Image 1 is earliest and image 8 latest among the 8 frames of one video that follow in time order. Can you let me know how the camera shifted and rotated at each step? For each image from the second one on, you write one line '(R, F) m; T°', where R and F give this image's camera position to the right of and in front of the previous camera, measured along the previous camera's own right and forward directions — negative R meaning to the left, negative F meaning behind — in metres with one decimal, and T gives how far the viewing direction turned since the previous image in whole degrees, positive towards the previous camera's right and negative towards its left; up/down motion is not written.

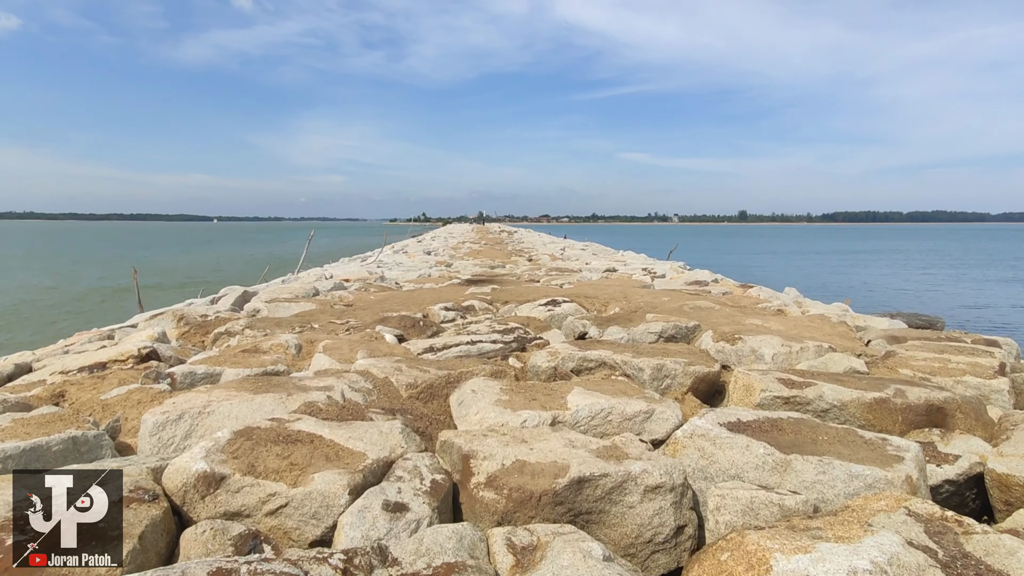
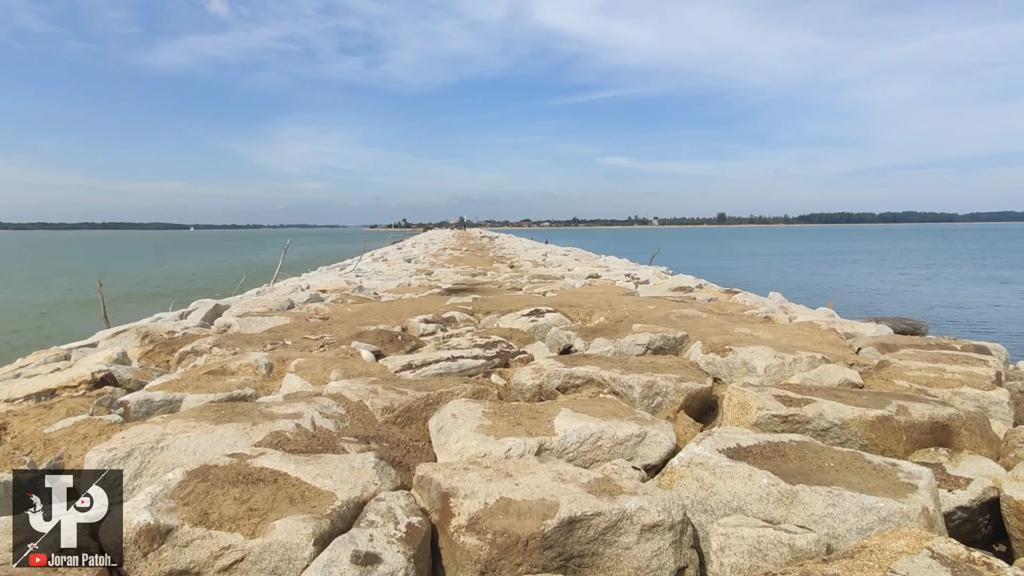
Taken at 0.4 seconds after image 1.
(0.0, +0.3) m; +2°
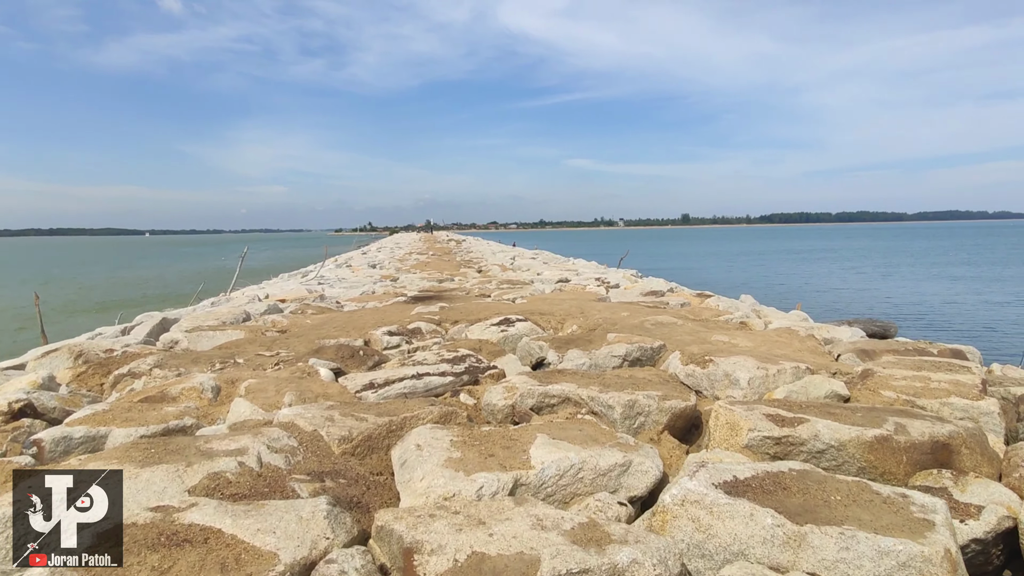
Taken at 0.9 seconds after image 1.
(0.0, +0.4) m; +3°
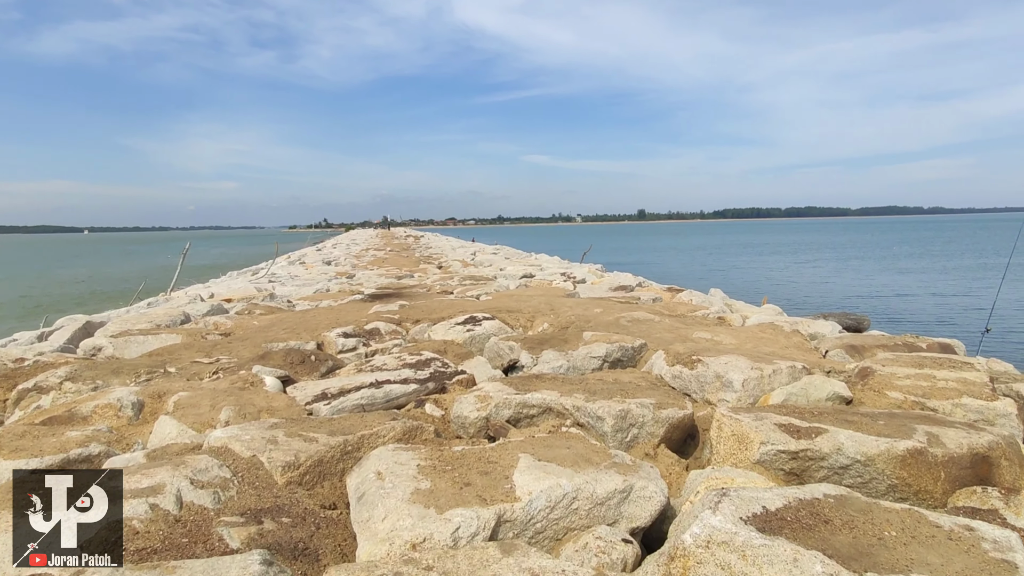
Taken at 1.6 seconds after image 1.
(-0.1, +0.6) m; +4°
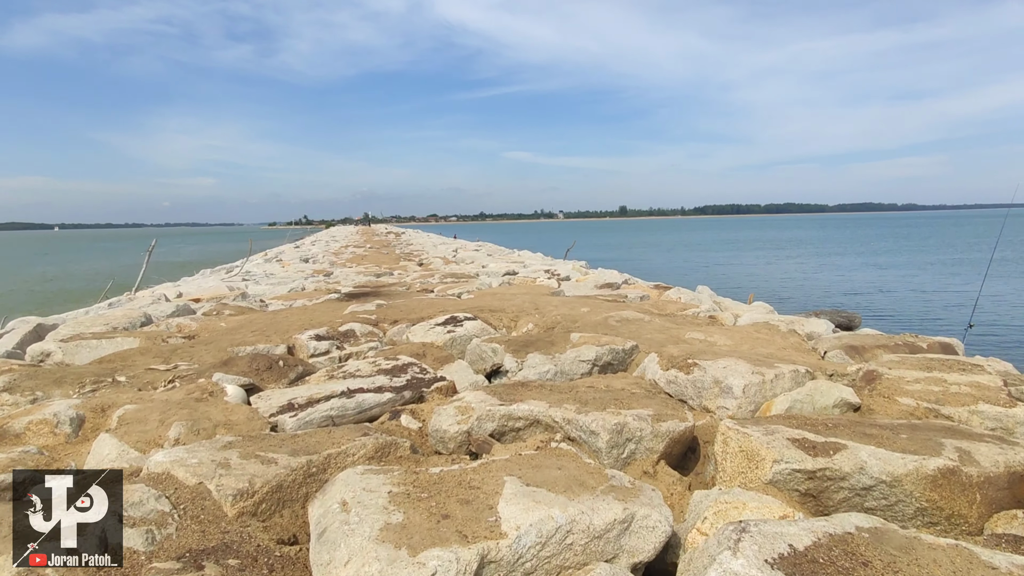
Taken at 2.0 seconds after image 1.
(0.0, +0.4) m; +2°
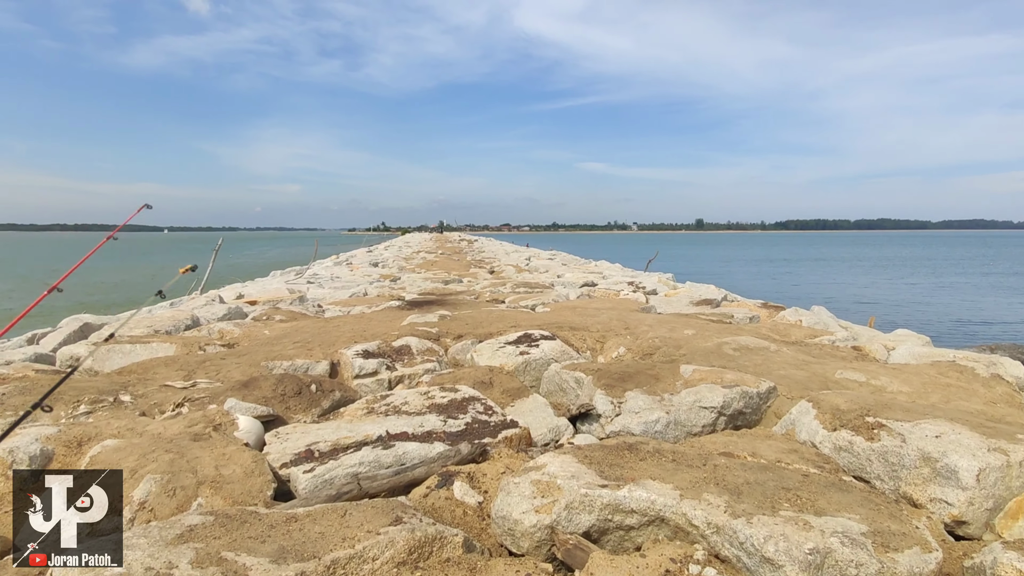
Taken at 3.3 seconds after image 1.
(-0.2, +1.4) m; -7°
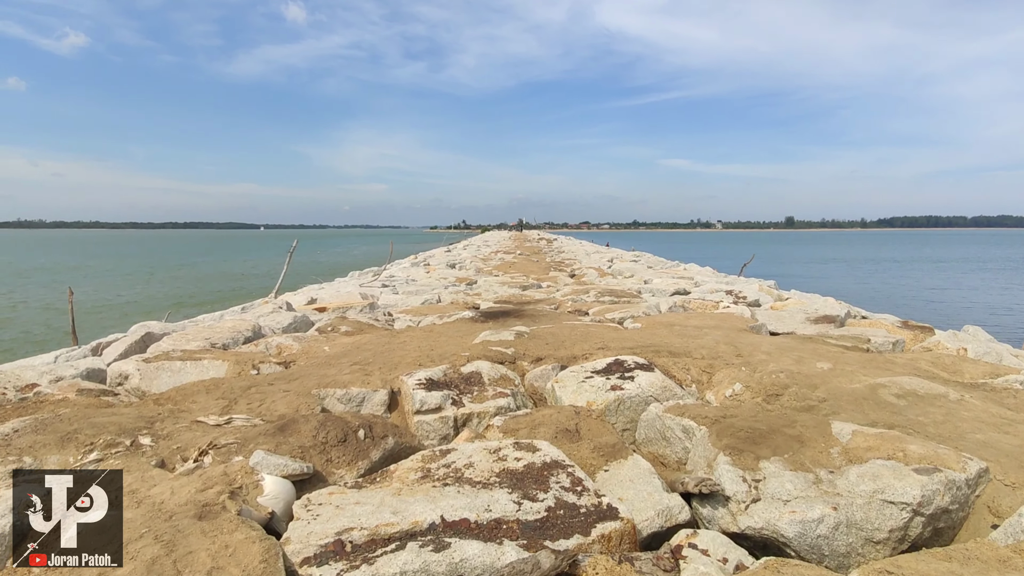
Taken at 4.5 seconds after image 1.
(-0.1, +1.0) m; -7°
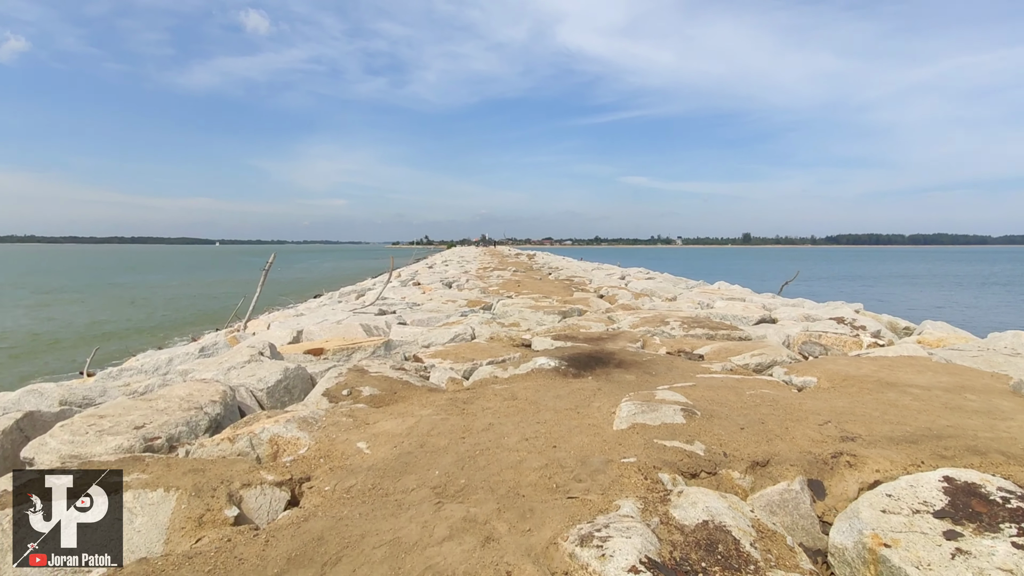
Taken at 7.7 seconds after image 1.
(-1.5, +3.1) m; +4°
